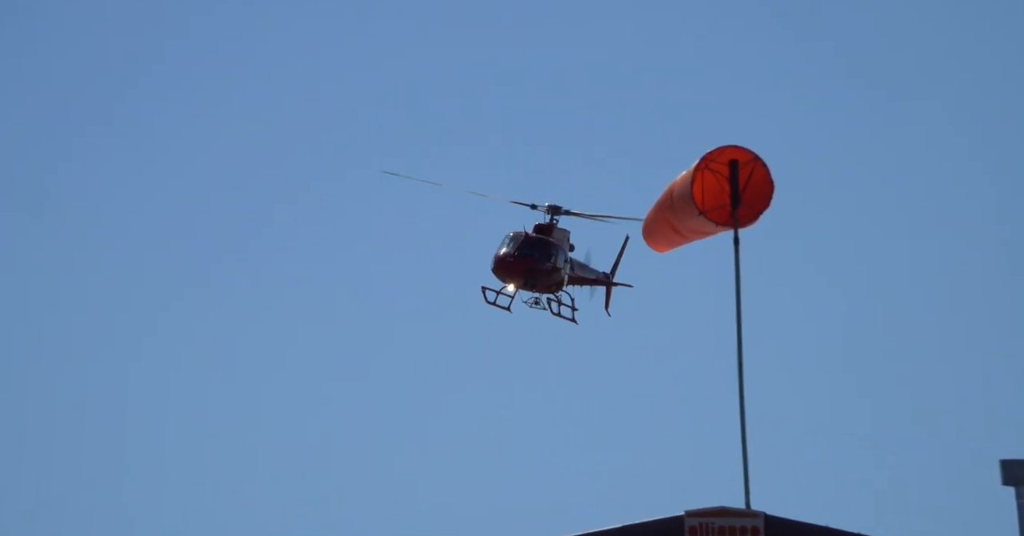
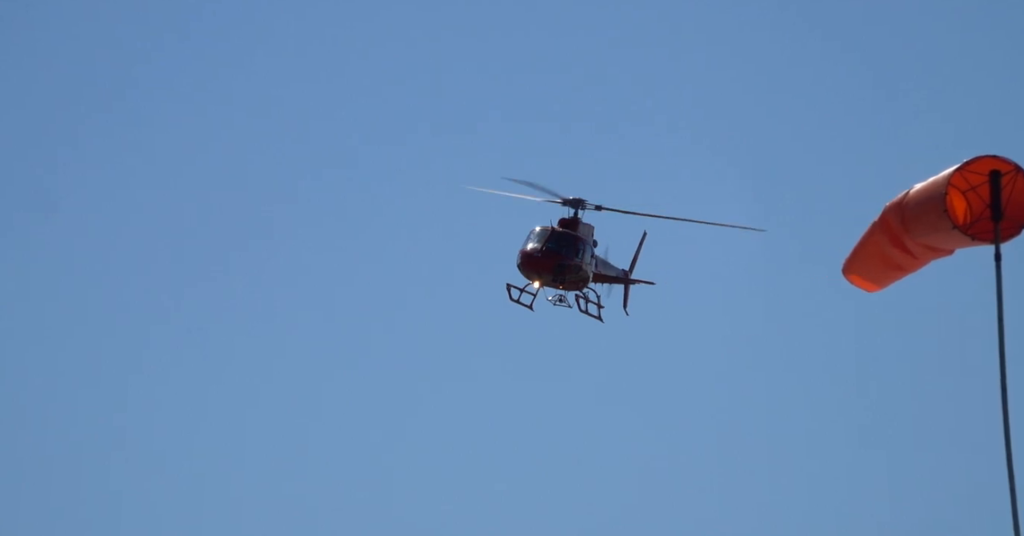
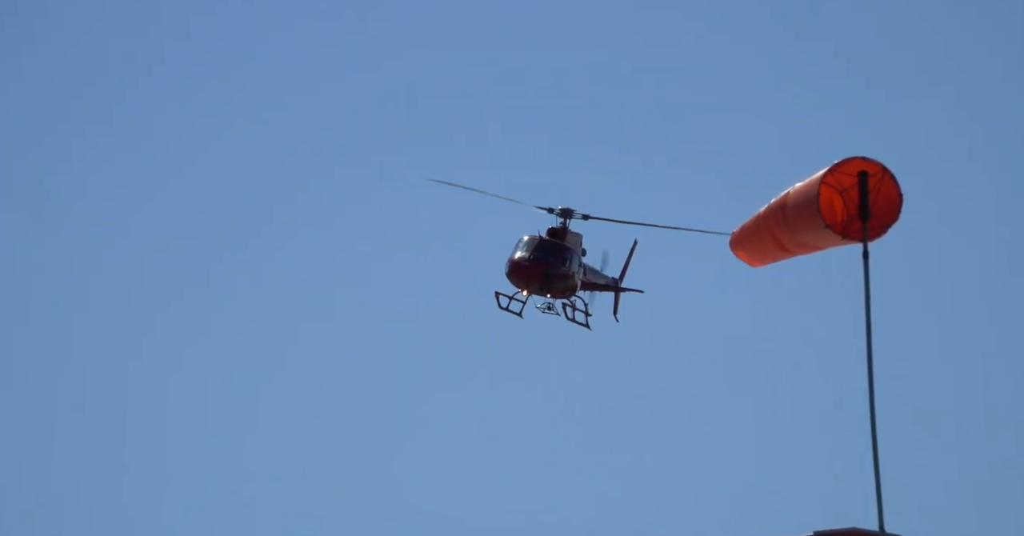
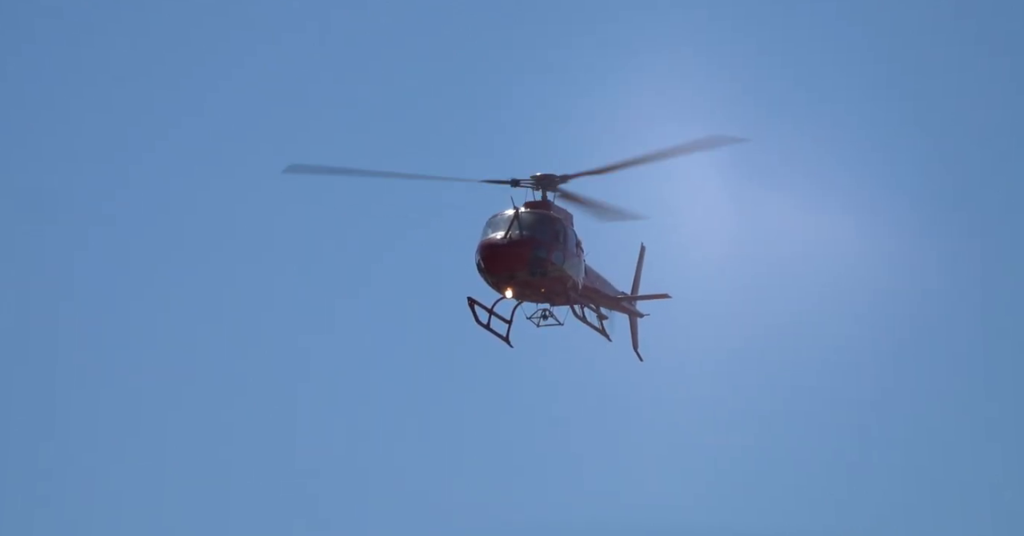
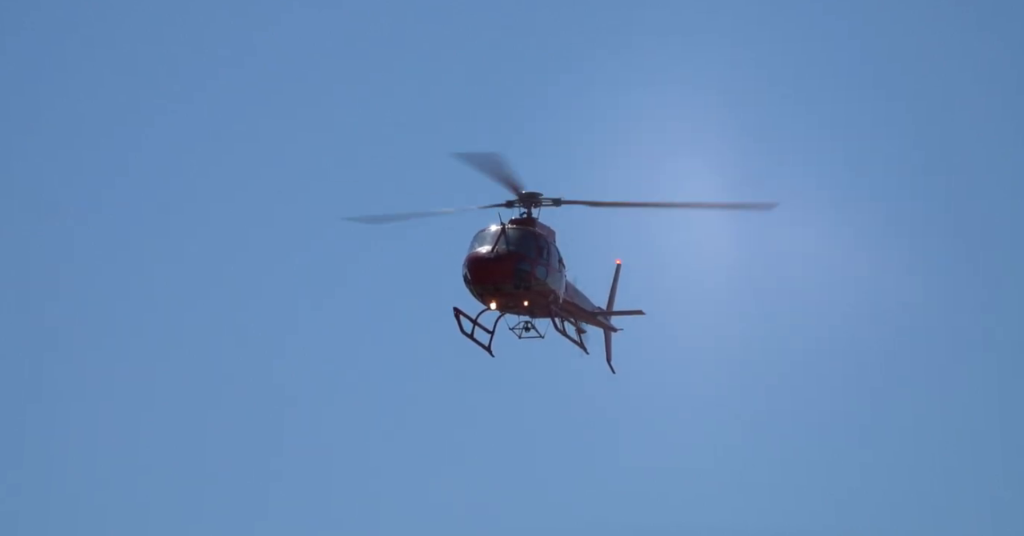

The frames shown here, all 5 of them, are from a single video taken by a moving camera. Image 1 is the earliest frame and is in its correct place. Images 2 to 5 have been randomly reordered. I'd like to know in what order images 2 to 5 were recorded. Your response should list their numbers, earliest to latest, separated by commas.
3, 2, 5, 4
